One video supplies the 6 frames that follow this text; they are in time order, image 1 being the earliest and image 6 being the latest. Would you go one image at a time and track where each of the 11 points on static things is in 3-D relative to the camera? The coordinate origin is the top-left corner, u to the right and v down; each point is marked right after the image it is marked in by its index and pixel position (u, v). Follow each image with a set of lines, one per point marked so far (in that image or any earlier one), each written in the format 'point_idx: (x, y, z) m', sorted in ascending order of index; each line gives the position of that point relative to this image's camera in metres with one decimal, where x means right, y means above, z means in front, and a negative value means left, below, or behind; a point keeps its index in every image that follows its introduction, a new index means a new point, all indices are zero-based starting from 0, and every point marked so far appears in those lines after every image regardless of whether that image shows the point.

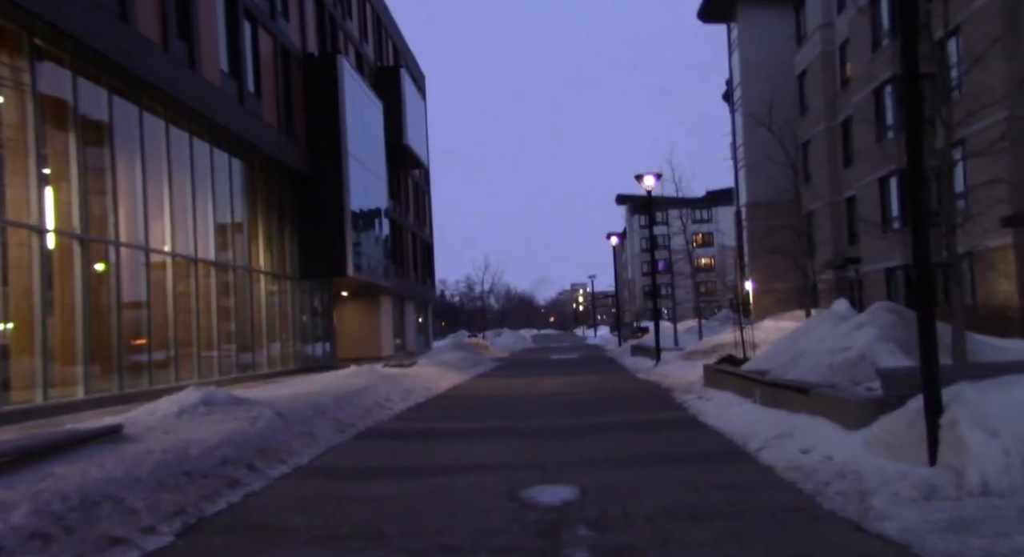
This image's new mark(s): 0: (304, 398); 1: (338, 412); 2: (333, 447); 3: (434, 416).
0: (-3.1, -1.8, +15.6) m
1: (-2.6, -2.0, +15.4) m
2: (-2.2, -2.1, +12.9) m
3: (-1.3, -2.3, +17.7) m
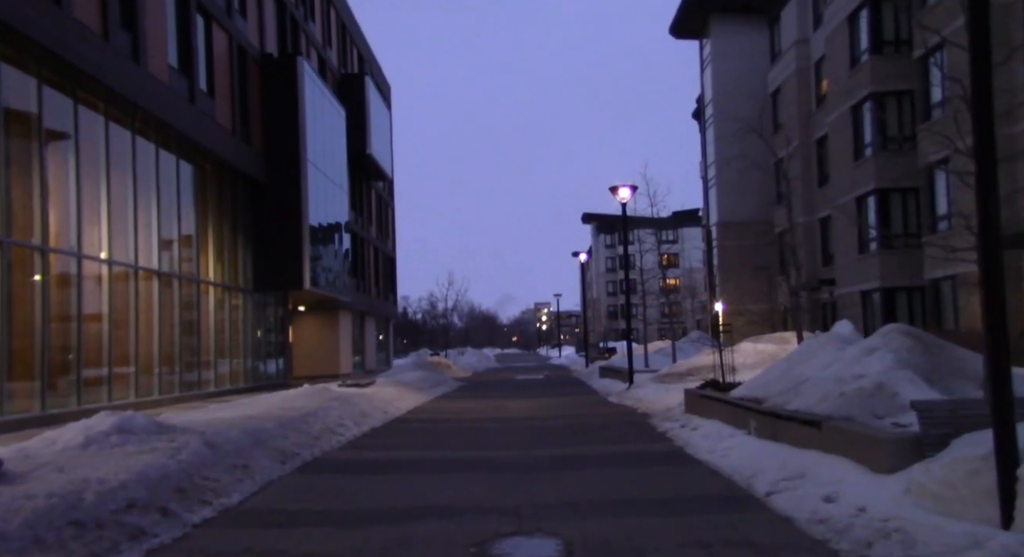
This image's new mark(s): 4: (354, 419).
0: (-3.5, -1.9, +13.8) m
1: (-3.0, -2.1, +13.6) m
2: (-2.6, -2.2, +11.2) m
3: (-1.8, -2.5, +15.9) m
4: (-2.8, -2.5, +18.5) m
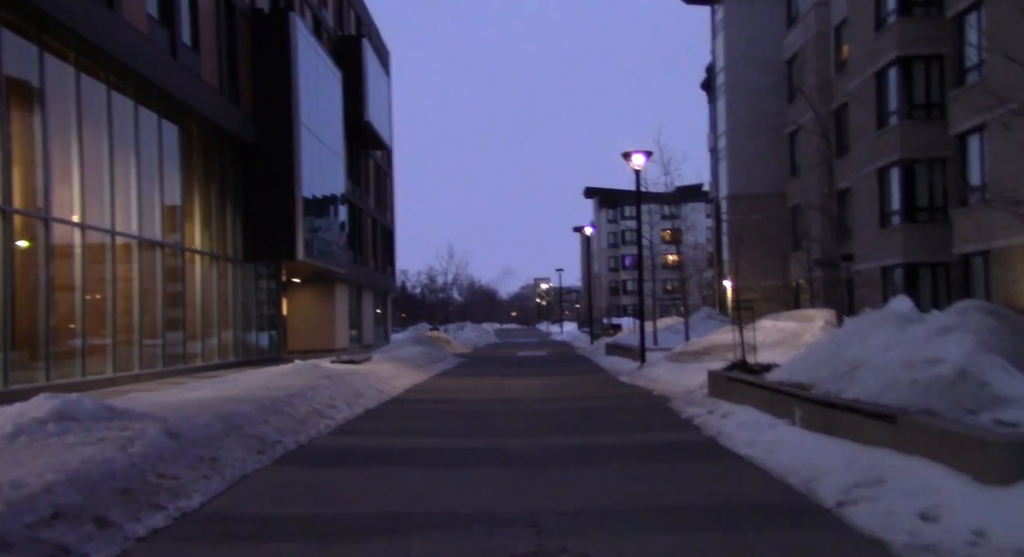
0: (-3.4, -1.5, +12.2) m
1: (-2.9, -1.7, +11.9) m
2: (-2.4, -1.8, +9.5) m
3: (-1.7, -2.0, +14.3) m
4: (-2.7, -1.9, +16.8) m
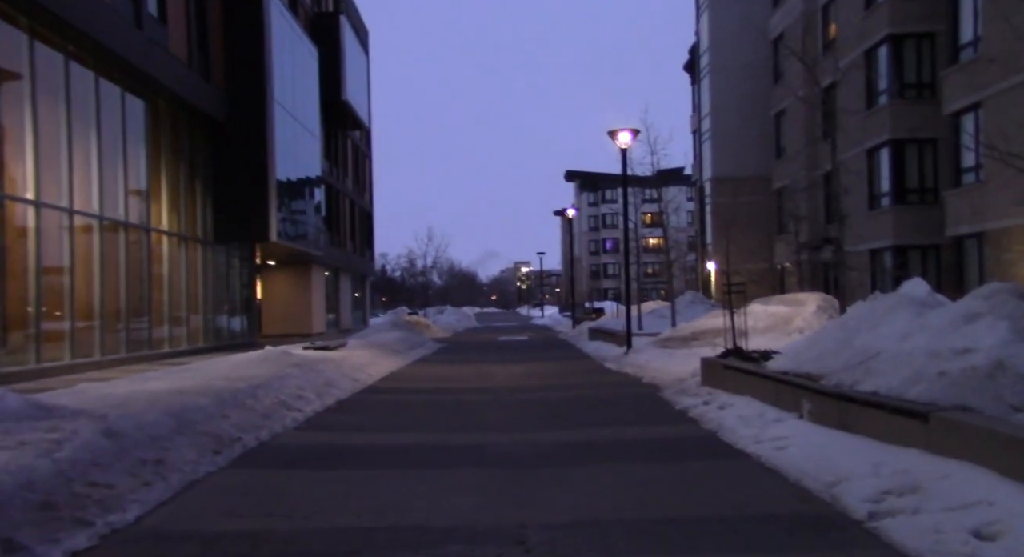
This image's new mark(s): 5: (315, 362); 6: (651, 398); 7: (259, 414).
0: (-3.6, -1.3, +11.1) m
1: (-3.1, -1.5, +10.9) m
2: (-2.6, -1.6, +8.5) m
3: (-1.9, -1.8, +13.2) m
4: (-3.0, -1.7, +15.8) m
5: (-3.5, -1.5, +18.9) m
6: (+2.1, -1.8, +15.6) m
7: (-3.0, -1.6, +12.3) m
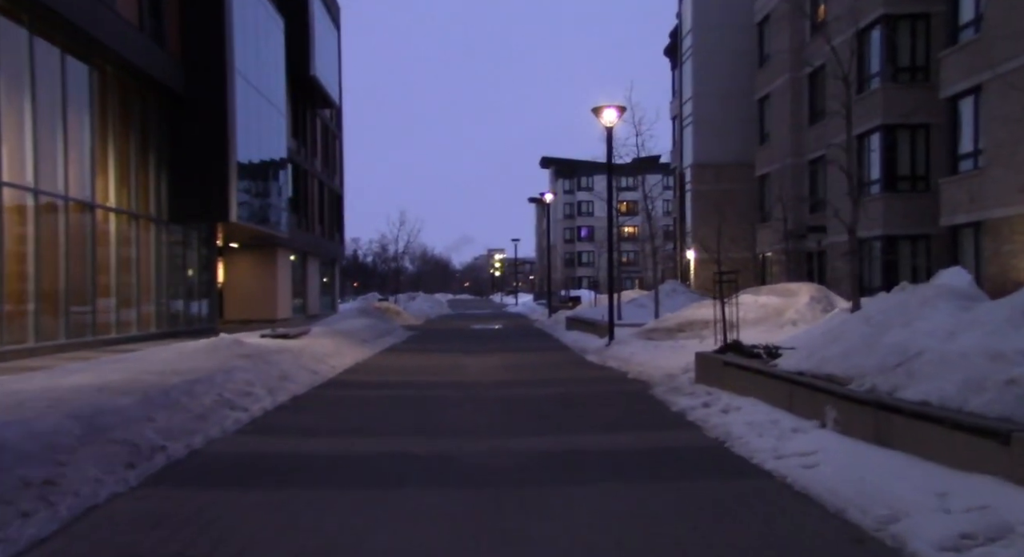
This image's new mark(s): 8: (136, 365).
0: (-3.8, -1.1, +9.4) m
1: (-3.3, -1.3, +9.2) m
2: (-2.7, -1.5, +6.8) m
3: (-2.2, -1.6, +11.6) m
4: (-3.3, -1.4, +14.1) m
5: (-4.0, -1.2, +17.2) m
6: (+1.7, -1.6, +14.0) m
7: (-3.2, -1.4, +10.6) m
8: (-4.9, -1.1, +13.7) m
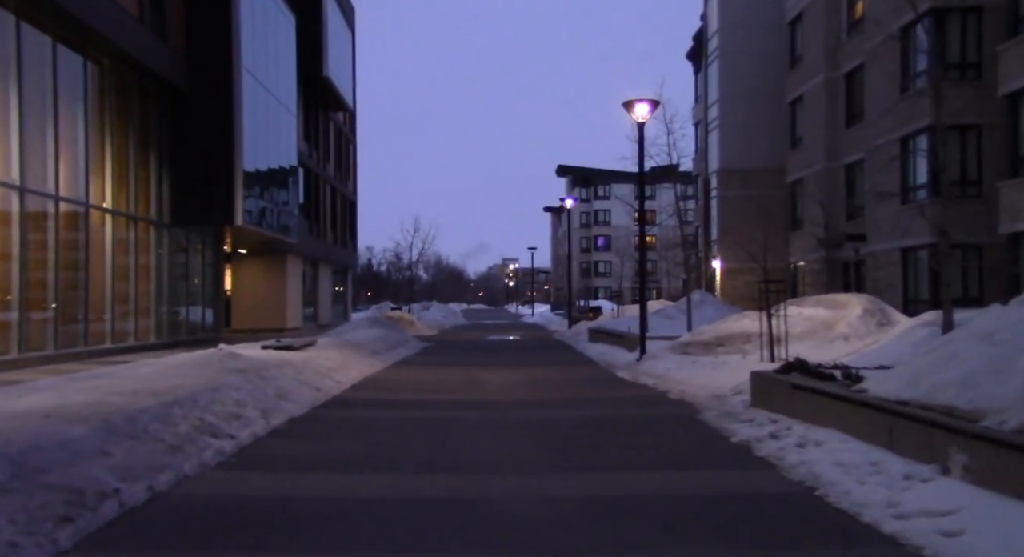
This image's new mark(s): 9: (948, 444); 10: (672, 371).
0: (-3.5, -1.1, +7.5) m
1: (-3.0, -1.3, +7.3) m
2: (-2.5, -1.5, +5.0) m
3: (-1.9, -1.6, +9.7) m
4: (-2.9, -1.5, +12.2) m
5: (-3.6, -1.3, +15.4) m
6: (+2.1, -1.7, +12.1) m
7: (-2.9, -1.4, +8.8) m
8: (-4.5, -1.2, +11.9) m
9: (+3.1, -1.2, +7.4) m
10: (+2.8, -1.6, +18.3) m
